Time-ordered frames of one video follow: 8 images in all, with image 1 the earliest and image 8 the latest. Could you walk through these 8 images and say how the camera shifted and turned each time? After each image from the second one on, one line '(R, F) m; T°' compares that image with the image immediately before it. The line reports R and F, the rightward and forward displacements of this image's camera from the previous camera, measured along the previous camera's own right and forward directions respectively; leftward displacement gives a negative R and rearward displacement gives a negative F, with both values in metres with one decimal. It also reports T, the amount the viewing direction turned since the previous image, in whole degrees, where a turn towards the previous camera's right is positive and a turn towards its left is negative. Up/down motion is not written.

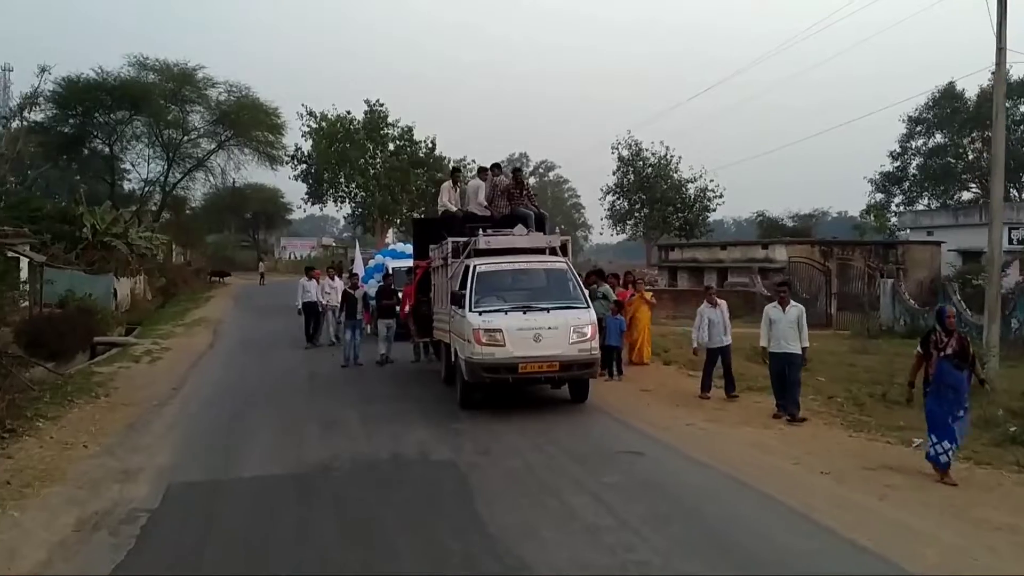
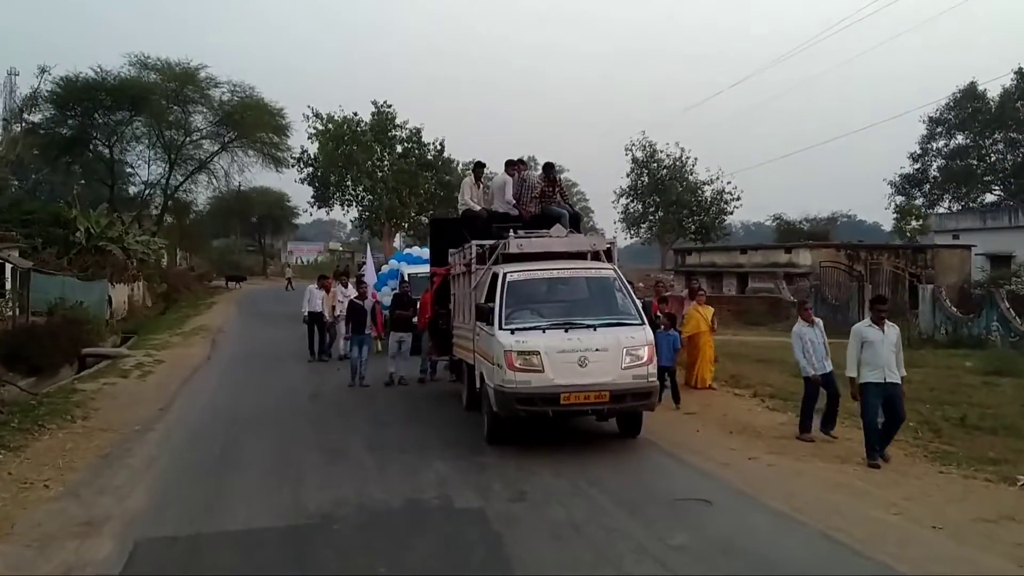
(-0.3, +1.6) m; 0°
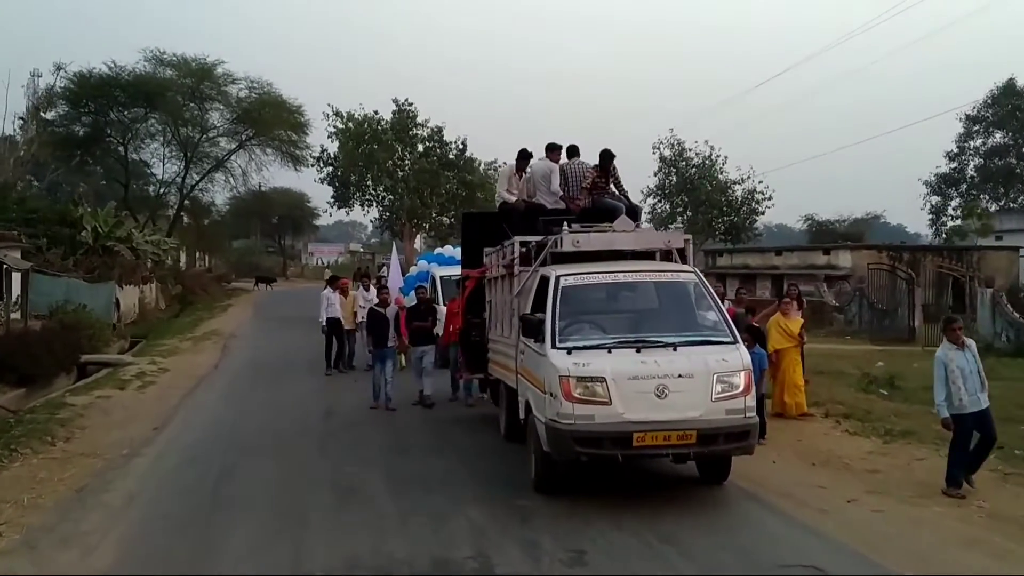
(-0.2, +1.7) m; -1°
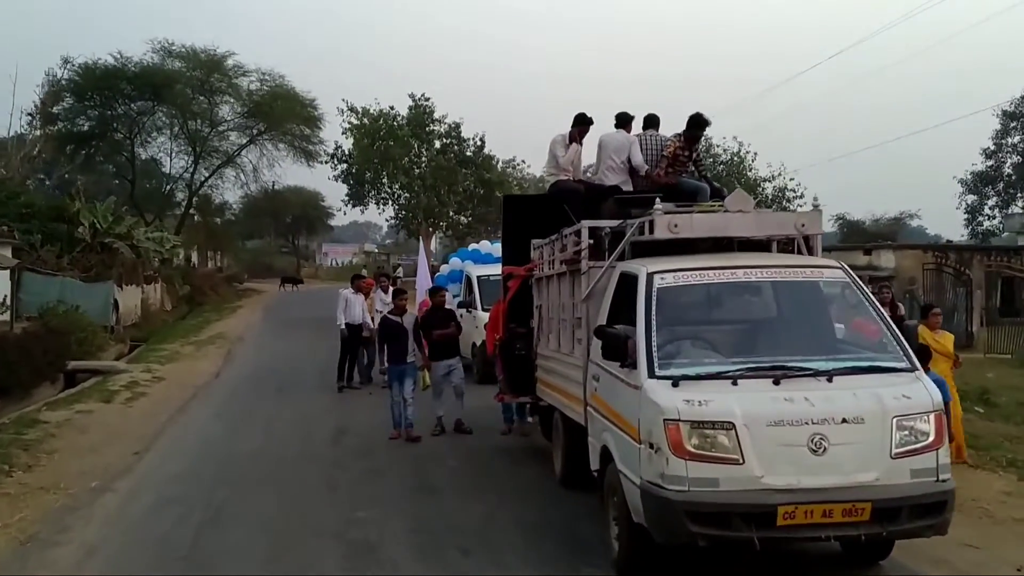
(-0.3, +2.0) m; -1°
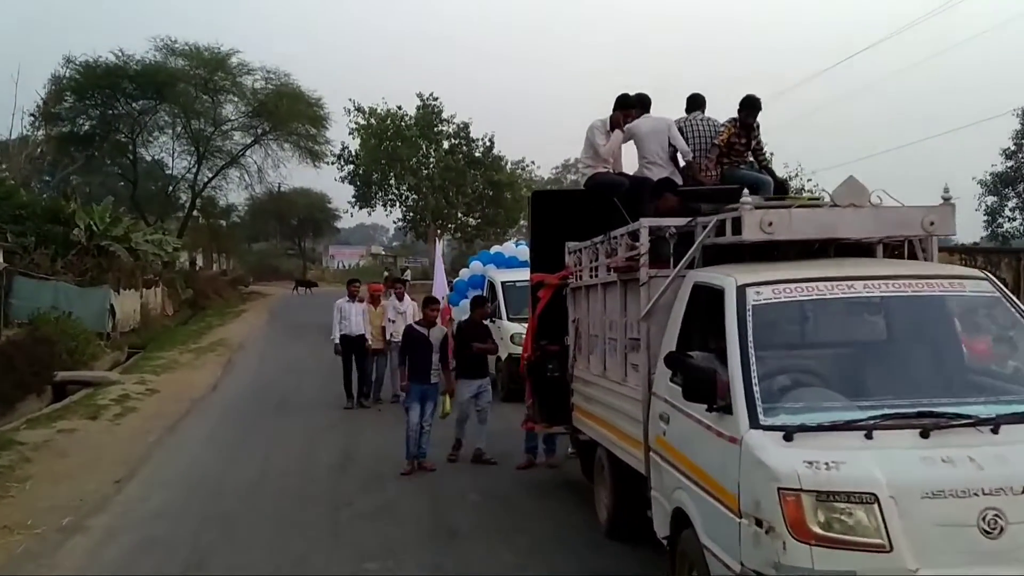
(-0.2, +1.1) m; 0°
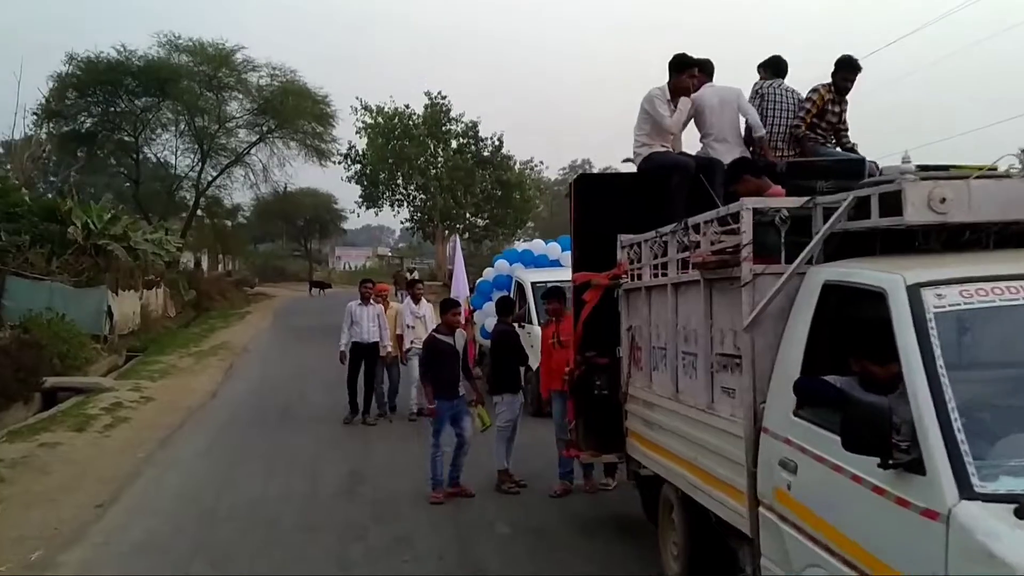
(-0.2, +1.1) m; 0°
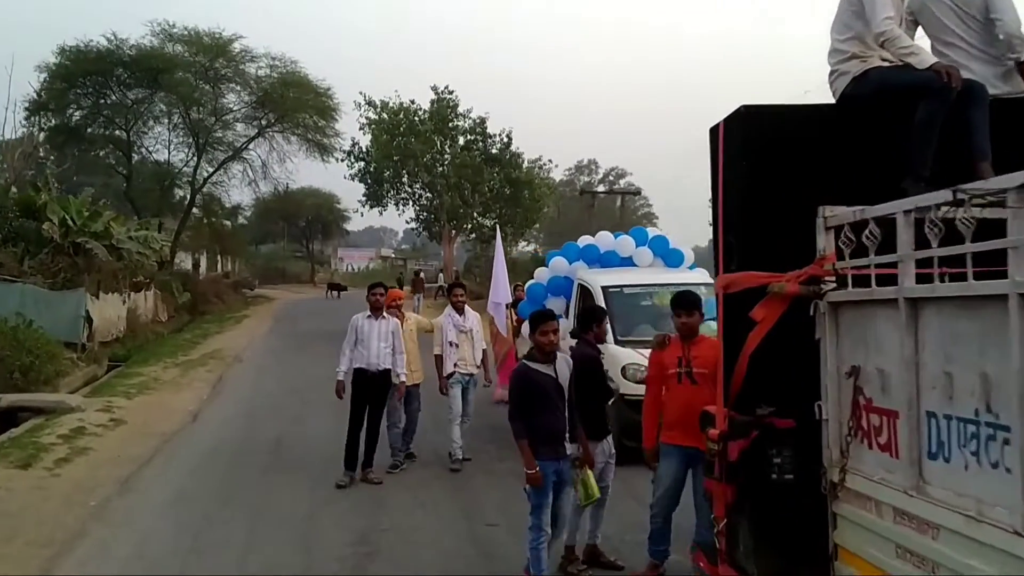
(-0.4, +2.3) m; 0°
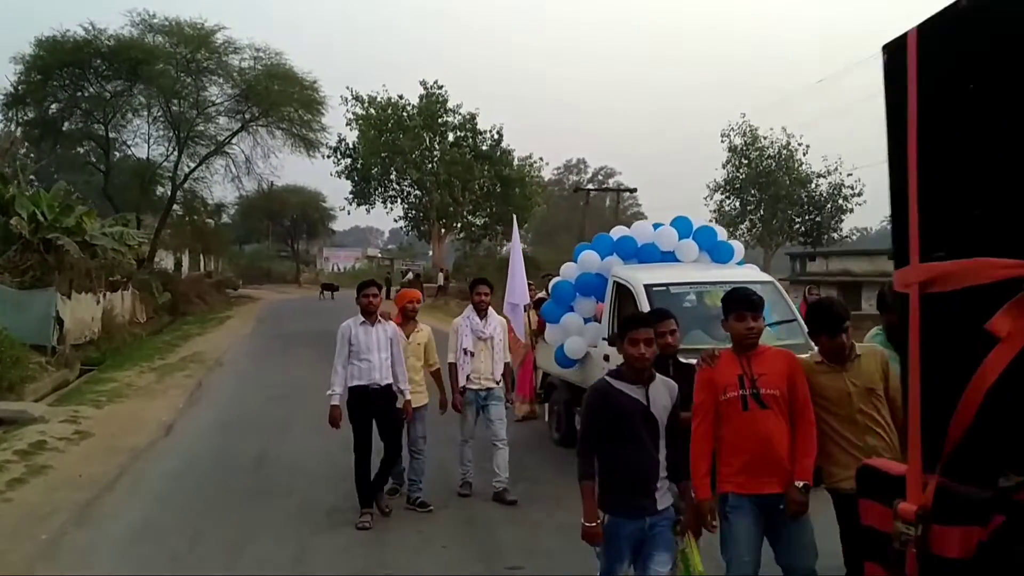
(-0.2, +1.2) m; +1°
